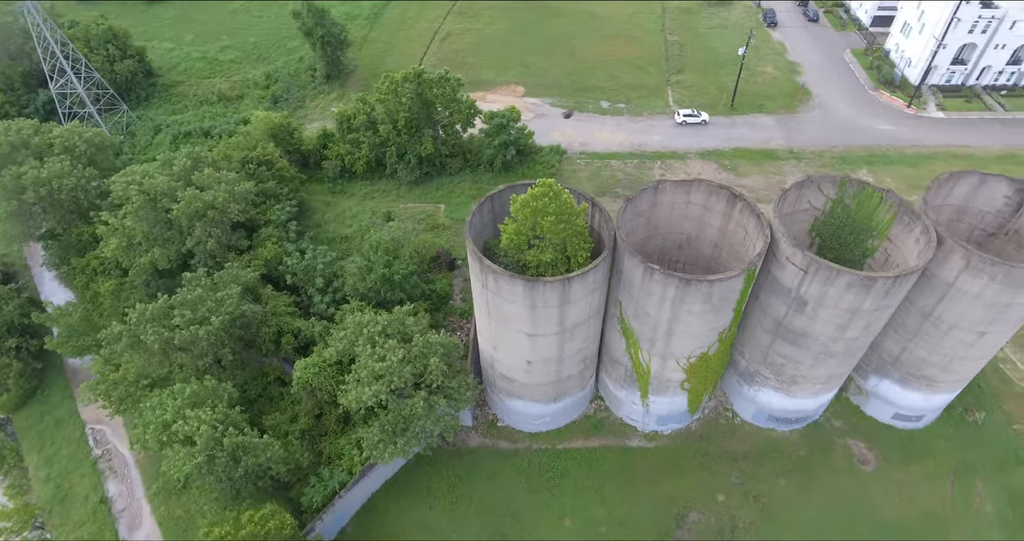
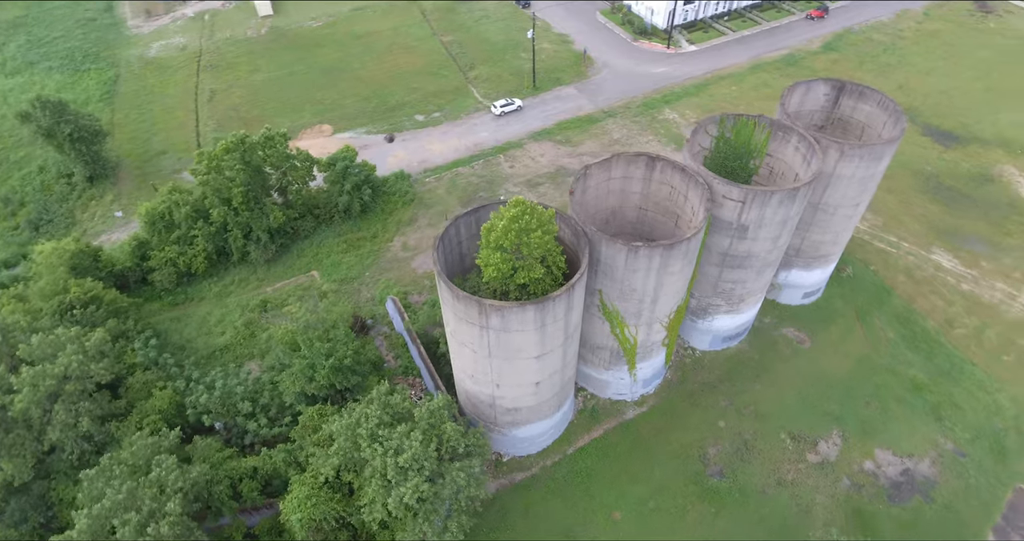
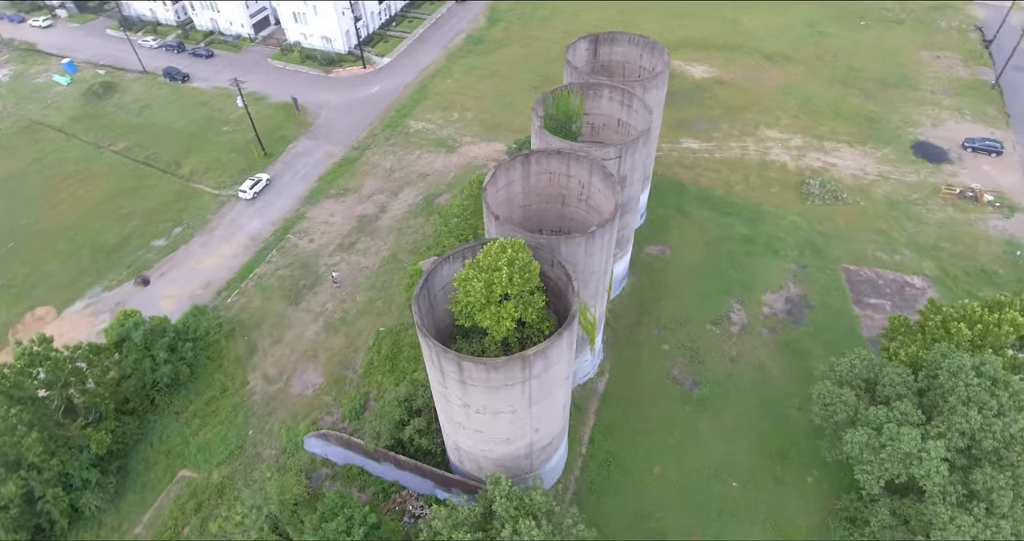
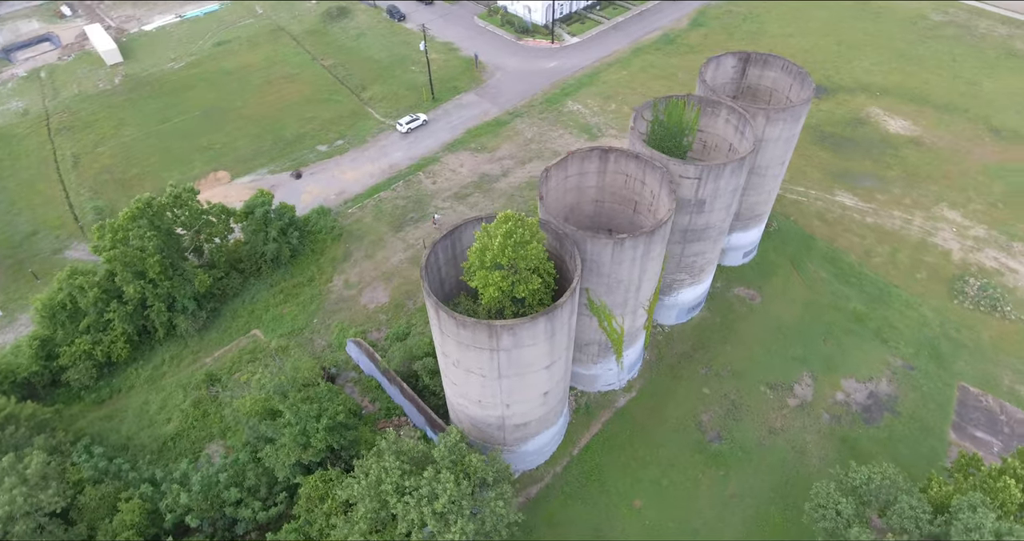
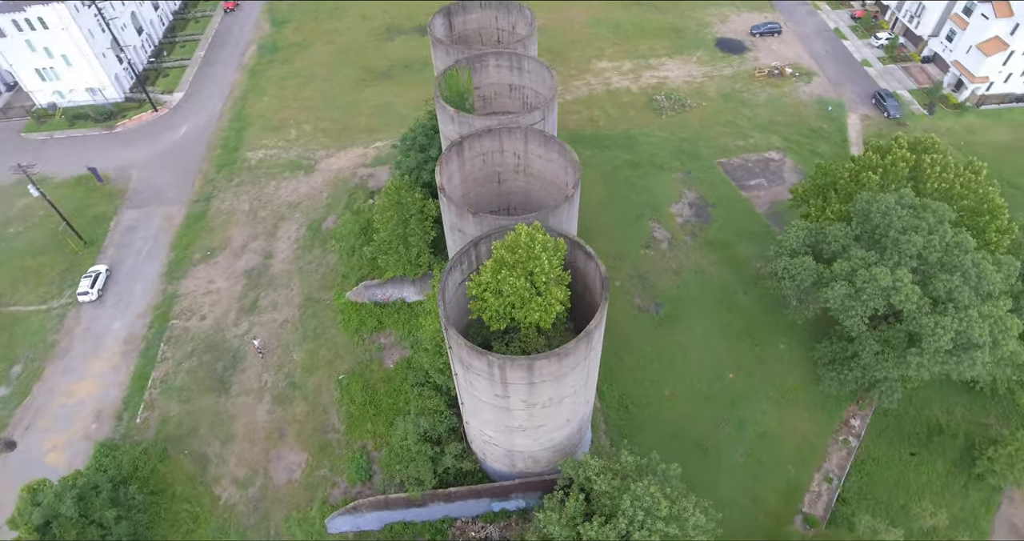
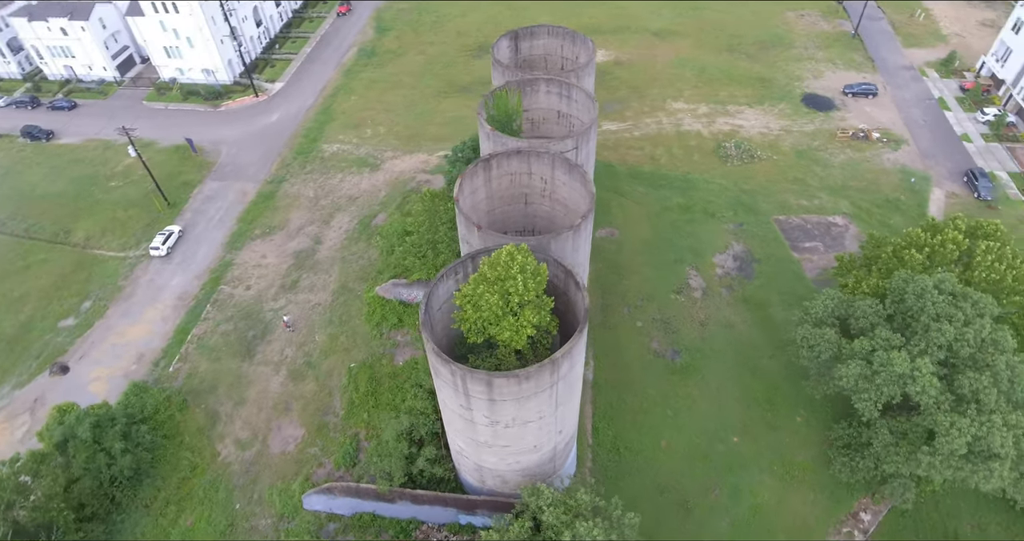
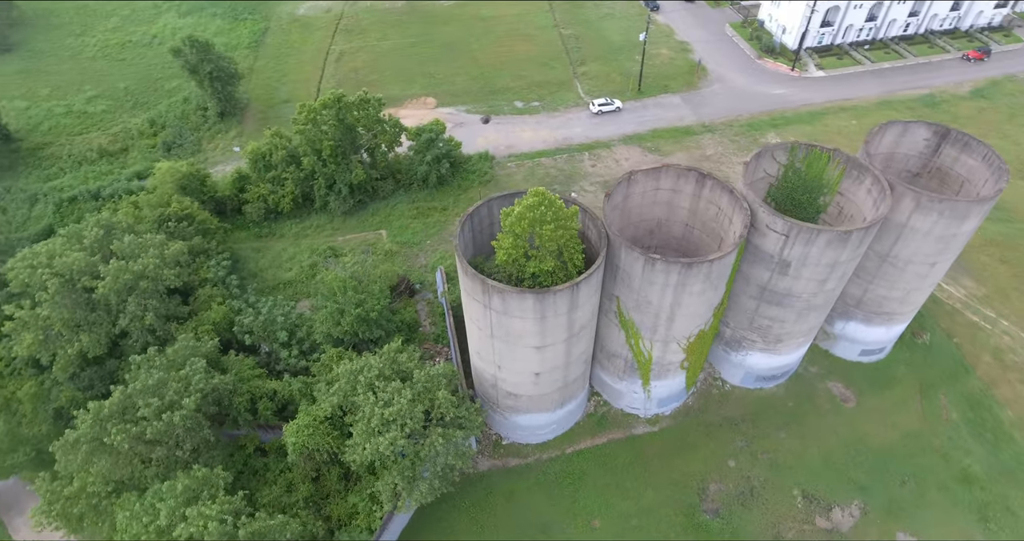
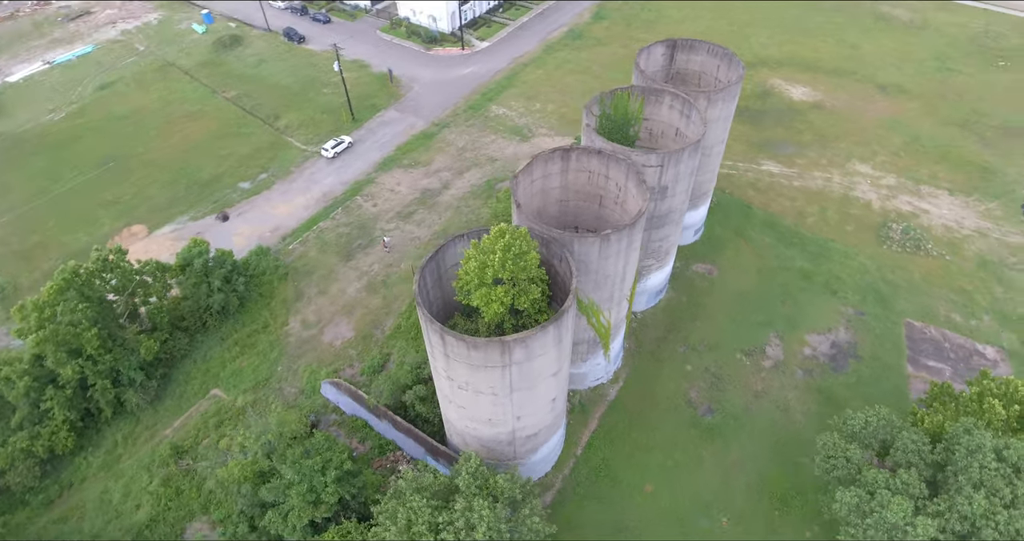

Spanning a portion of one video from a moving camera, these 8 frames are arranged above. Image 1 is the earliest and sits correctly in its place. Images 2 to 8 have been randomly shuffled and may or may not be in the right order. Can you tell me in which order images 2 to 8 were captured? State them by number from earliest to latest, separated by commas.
7, 2, 4, 8, 3, 6, 5
